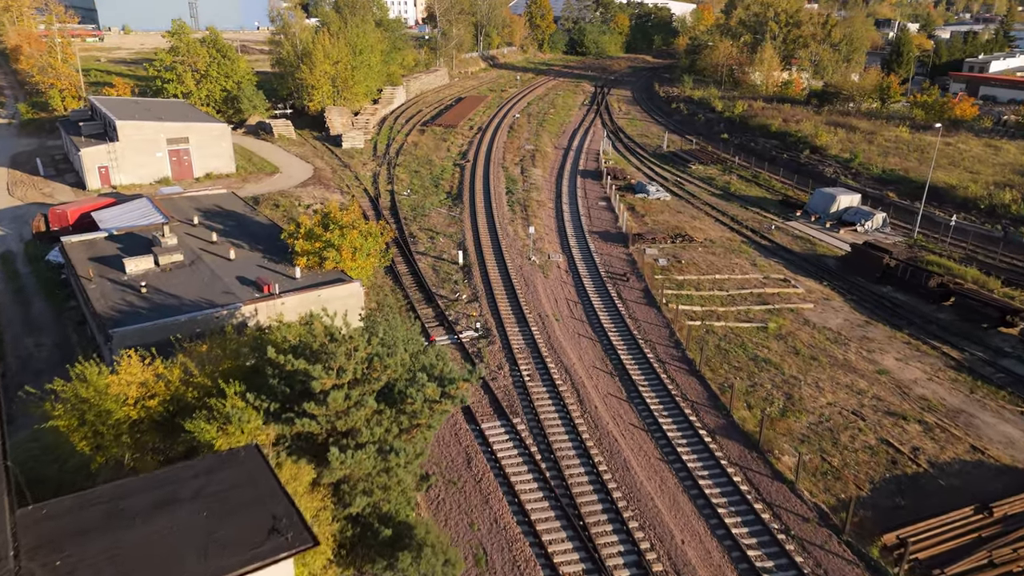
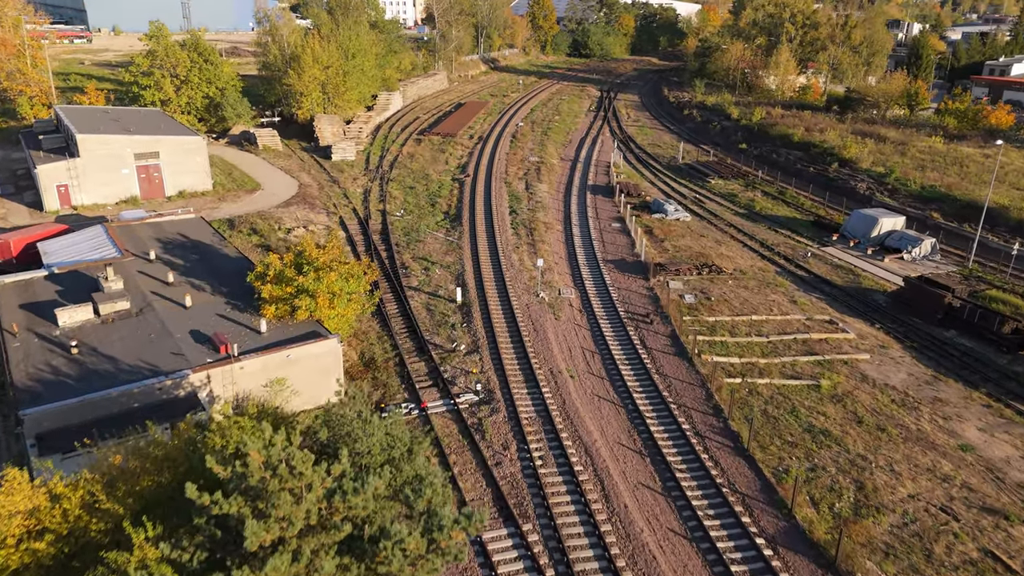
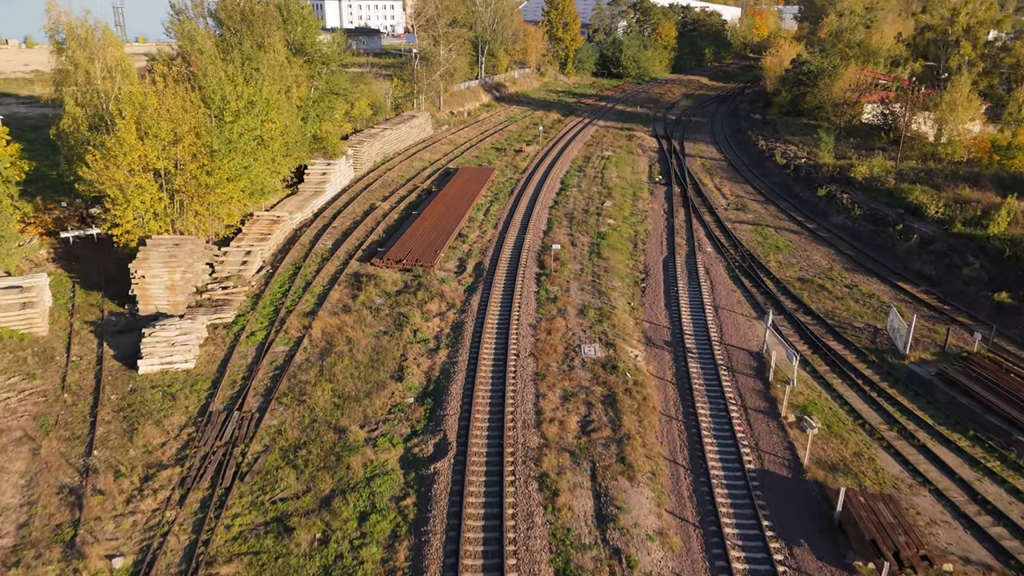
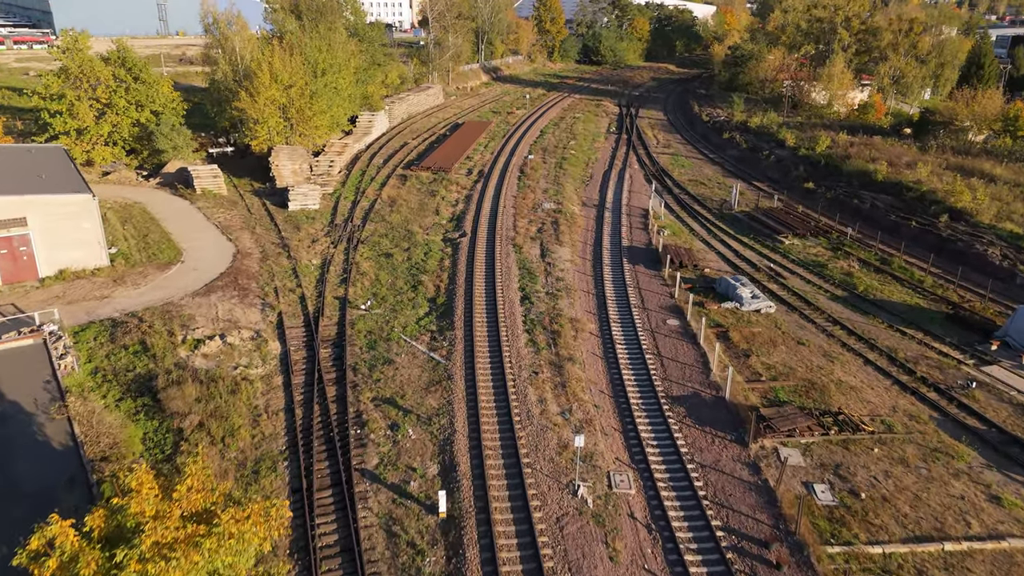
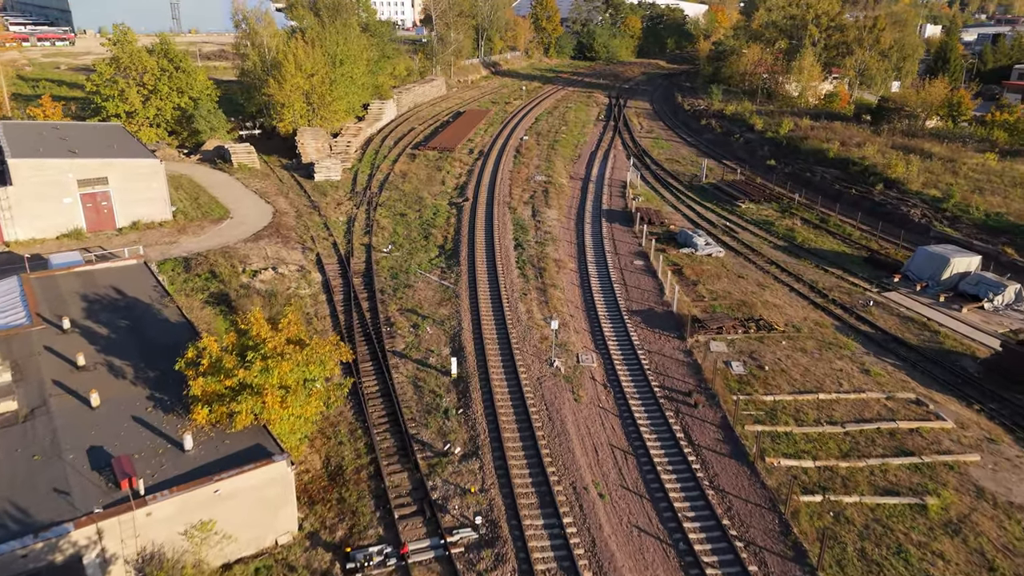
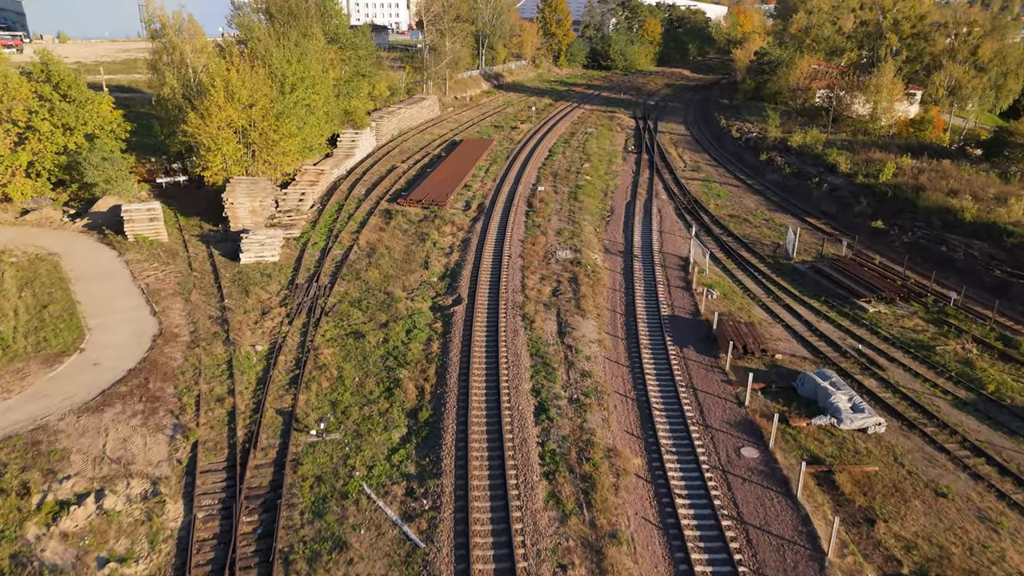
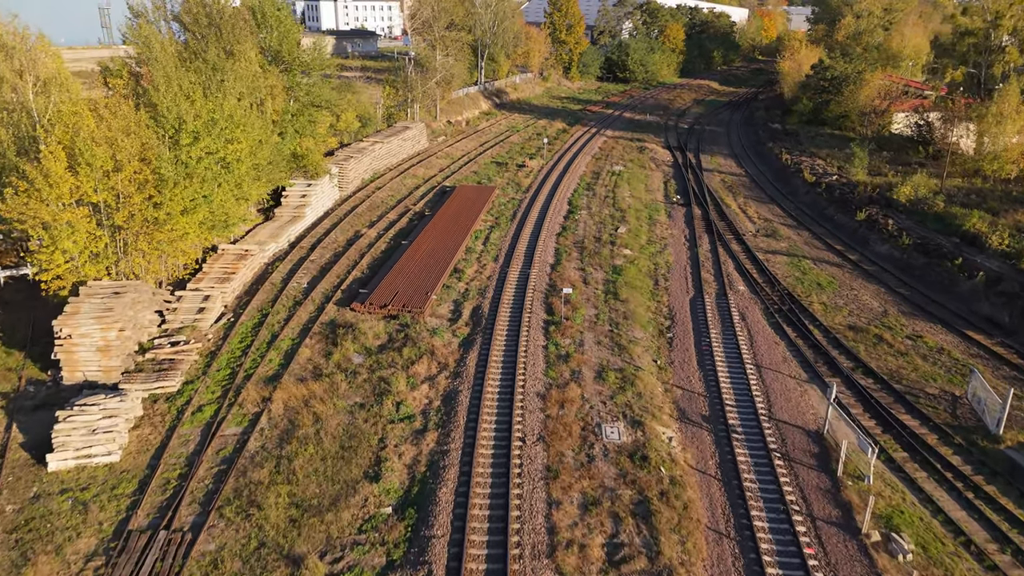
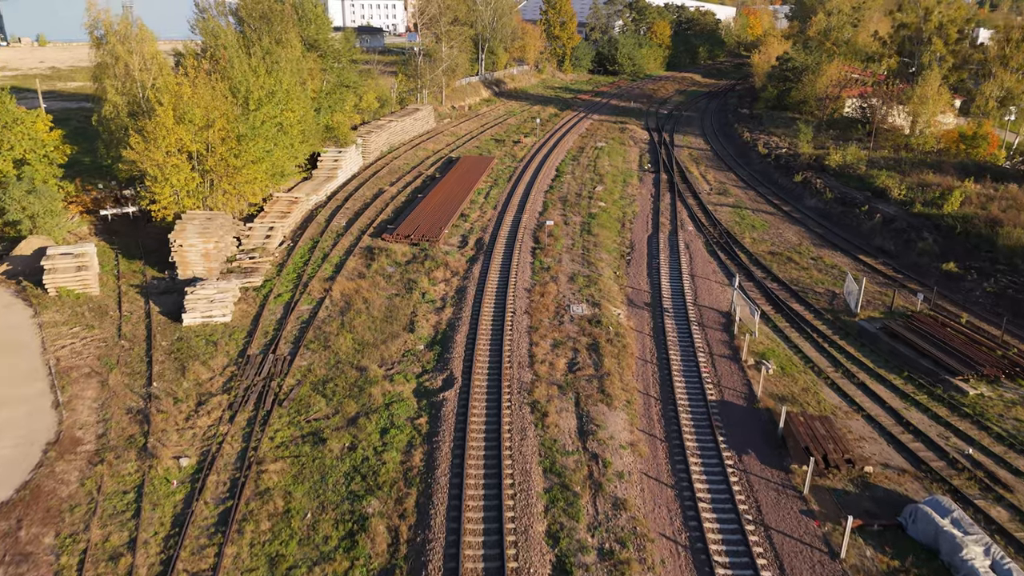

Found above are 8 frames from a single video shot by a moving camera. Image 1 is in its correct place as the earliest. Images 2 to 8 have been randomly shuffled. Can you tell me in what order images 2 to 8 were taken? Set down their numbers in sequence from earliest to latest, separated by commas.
2, 5, 4, 6, 8, 3, 7
